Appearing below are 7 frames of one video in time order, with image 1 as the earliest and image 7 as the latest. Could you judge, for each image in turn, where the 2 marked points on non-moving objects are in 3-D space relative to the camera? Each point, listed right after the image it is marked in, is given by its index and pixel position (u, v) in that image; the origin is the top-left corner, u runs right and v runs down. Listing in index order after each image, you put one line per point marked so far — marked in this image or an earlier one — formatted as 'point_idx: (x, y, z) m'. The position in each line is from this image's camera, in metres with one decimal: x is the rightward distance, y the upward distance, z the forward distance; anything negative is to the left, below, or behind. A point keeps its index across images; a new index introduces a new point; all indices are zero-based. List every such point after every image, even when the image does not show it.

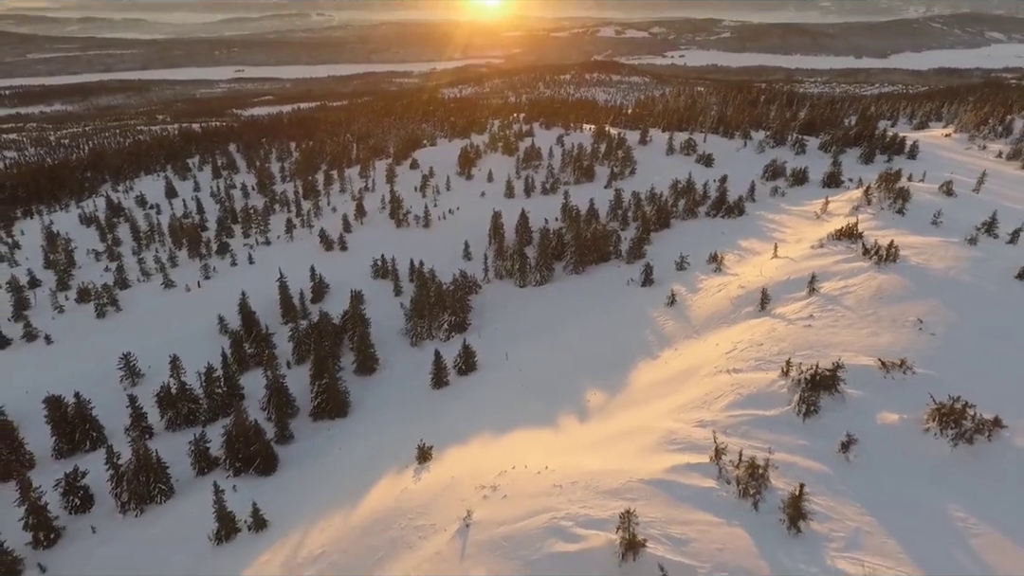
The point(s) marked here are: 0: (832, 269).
0: (+6.4, +0.4, +13.0) m
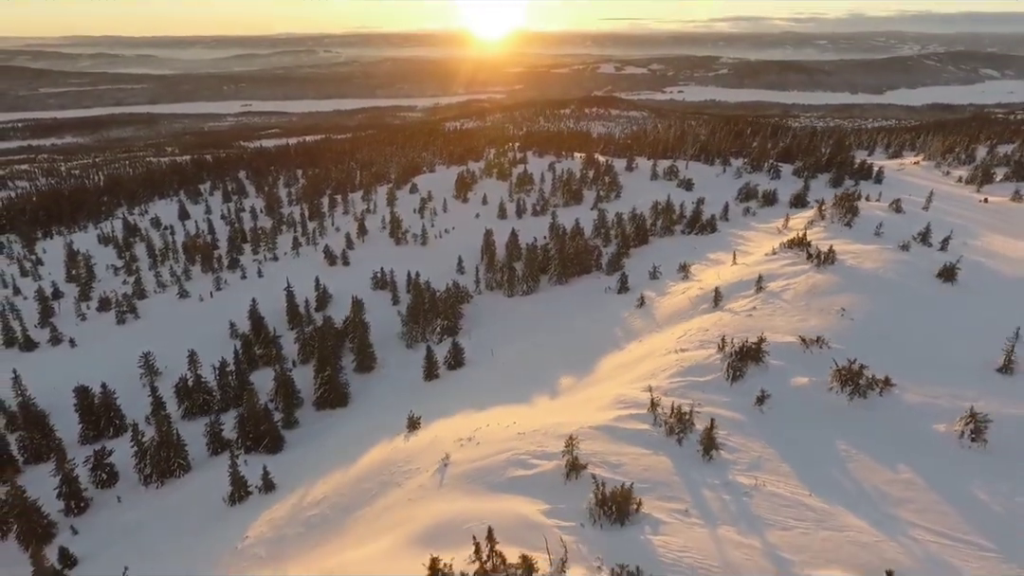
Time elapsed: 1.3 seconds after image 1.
0: (+6.1, +0.3, +14.6) m
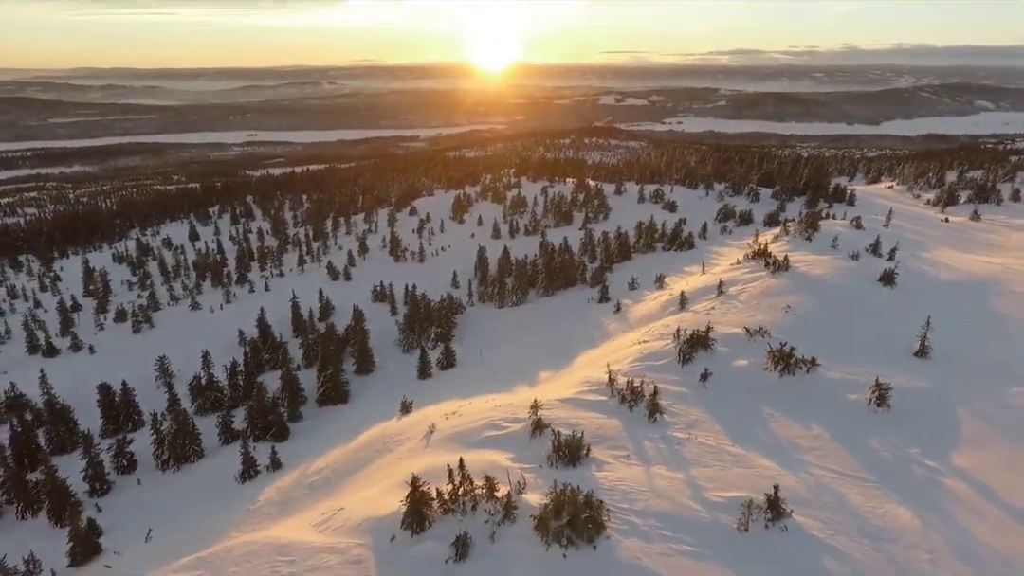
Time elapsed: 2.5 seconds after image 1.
0: (+5.7, +0.2, +16.1) m
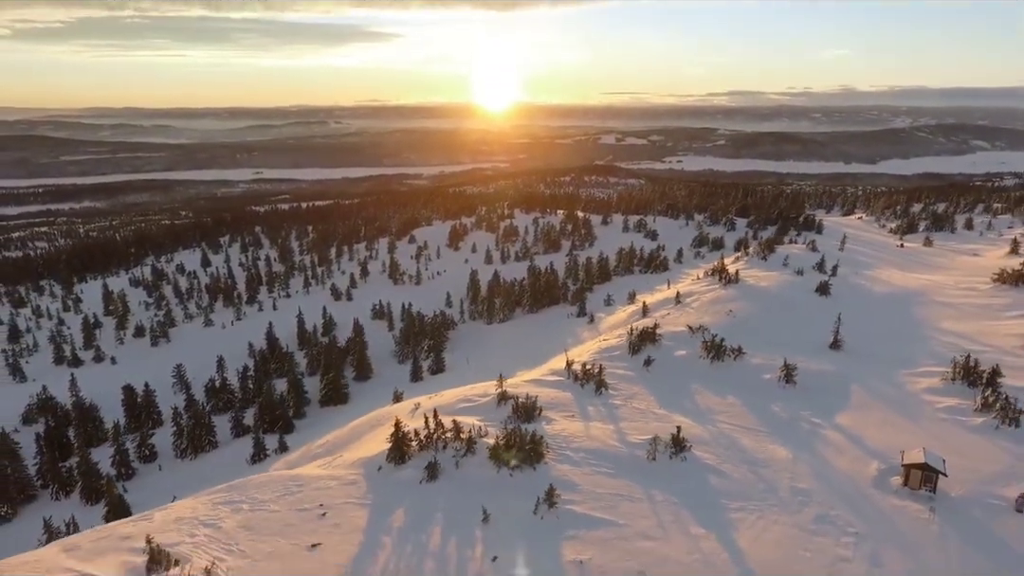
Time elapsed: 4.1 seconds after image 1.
0: (+5.2, -0.1, +18.2) m
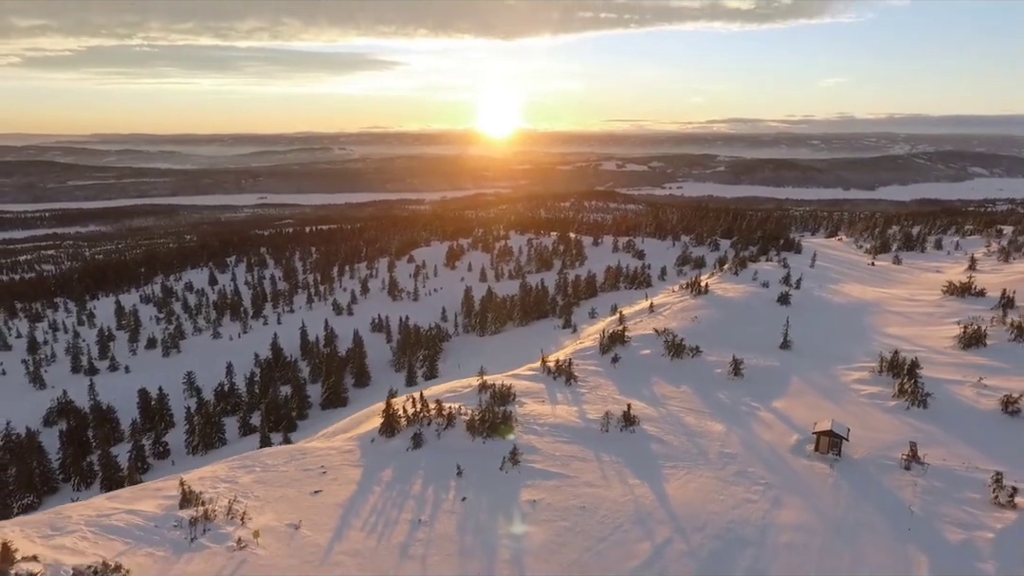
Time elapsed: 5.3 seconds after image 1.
0: (+4.8, -0.4, +19.7) m
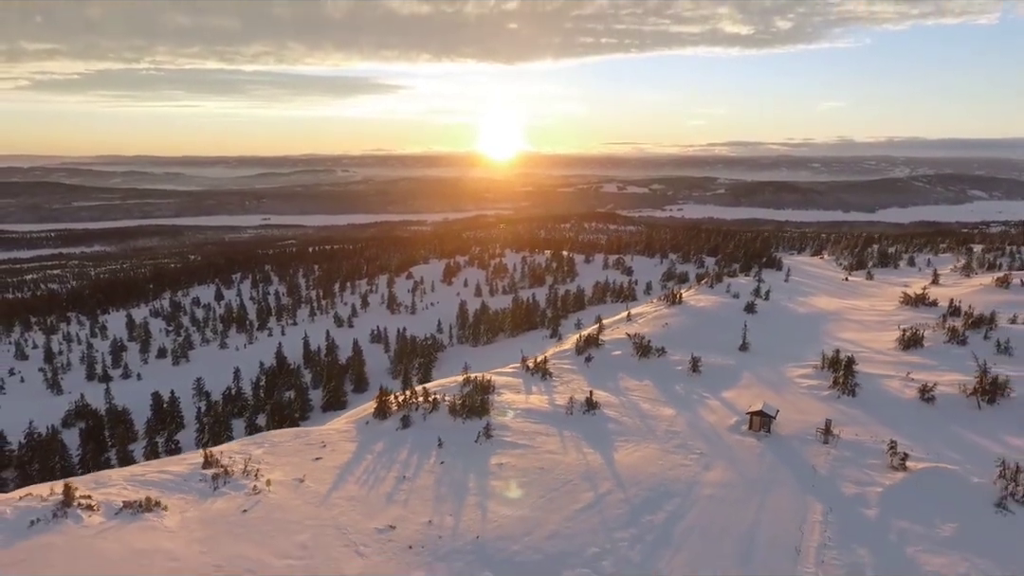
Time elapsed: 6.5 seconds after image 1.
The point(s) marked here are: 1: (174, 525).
0: (+4.4, -0.8, +21.2) m
1: (-3.8, -2.6, +7.2) m
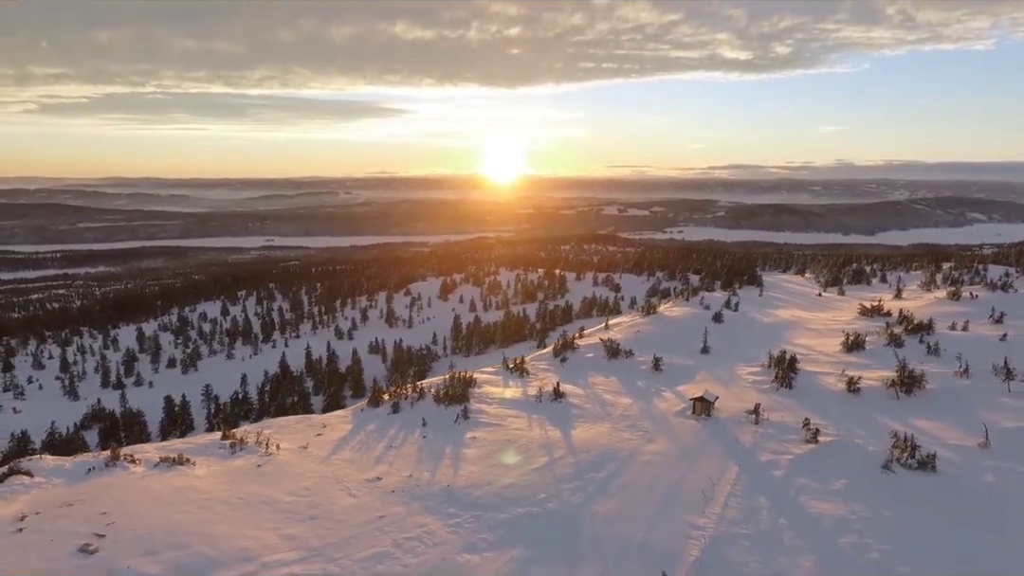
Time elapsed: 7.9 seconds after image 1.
0: (+4.0, -1.2, +22.9) m
1: (-4.3, -2.6, +8.9) m
